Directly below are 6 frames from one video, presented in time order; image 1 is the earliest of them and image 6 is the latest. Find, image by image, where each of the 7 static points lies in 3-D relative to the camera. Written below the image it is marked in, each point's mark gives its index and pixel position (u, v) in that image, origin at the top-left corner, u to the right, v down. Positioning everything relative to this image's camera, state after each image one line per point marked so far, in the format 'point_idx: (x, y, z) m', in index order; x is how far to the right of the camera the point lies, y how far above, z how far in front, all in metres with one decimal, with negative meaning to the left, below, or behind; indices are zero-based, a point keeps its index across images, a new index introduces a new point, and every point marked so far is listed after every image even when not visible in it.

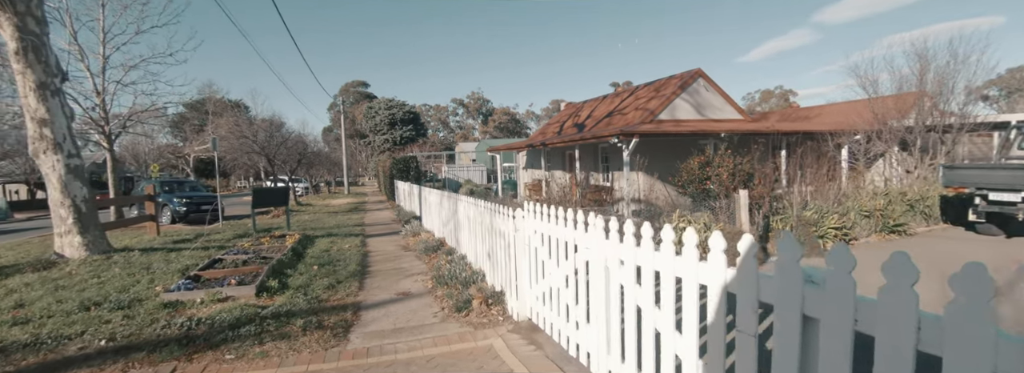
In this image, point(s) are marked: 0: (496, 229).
0: (-0.2, -0.5, +4.9) m
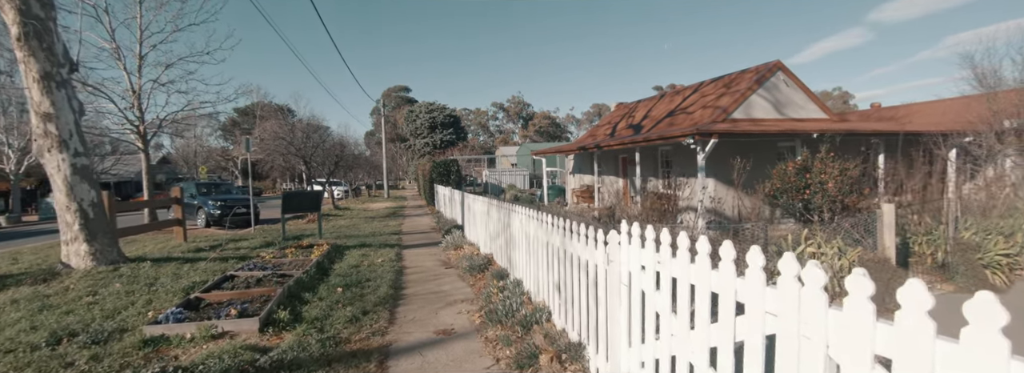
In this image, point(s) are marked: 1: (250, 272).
0: (+0.5, -0.6, +3.6) m
1: (-3.7, -1.2, +6.2) m
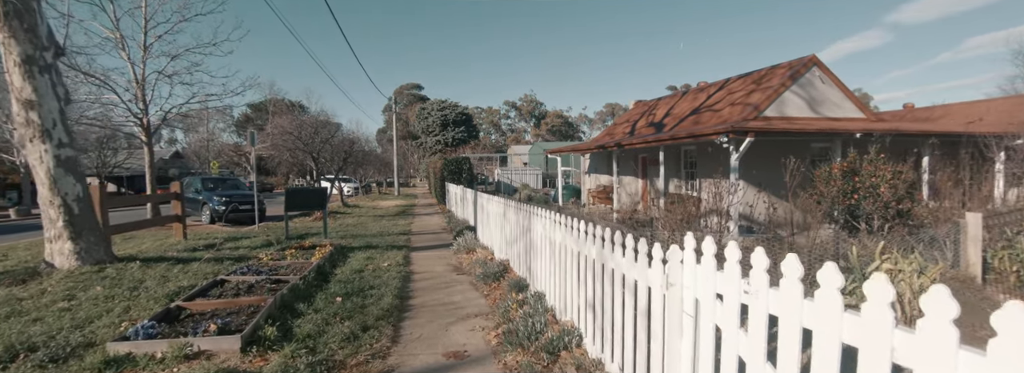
0: (+0.6, -0.6, +2.9) m
1: (-3.5, -1.1, +5.7) m
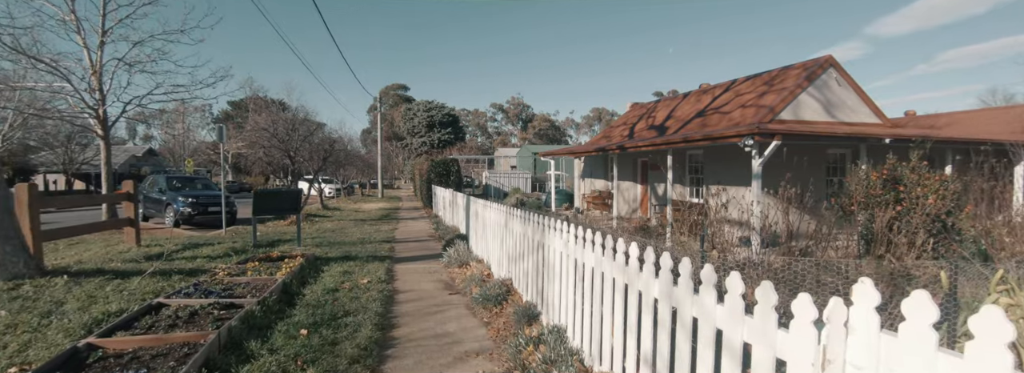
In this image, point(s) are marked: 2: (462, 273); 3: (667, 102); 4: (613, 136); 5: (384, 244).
0: (+0.8, -0.6, +2.0) m
1: (-3.4, -1.2, +4.6) m
2: (-0.7, -1.2, +6.3) m
3: (+5.4, +3.0, +15.5) m
4: (+3.5, +1.8, +15.6) m
5: (-2.7, -1.2, +9.4) m
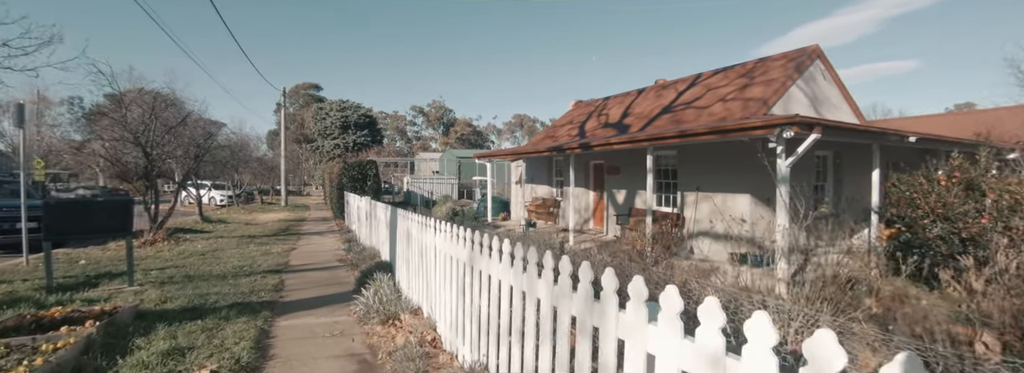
0: (+1.2, -0.6, -0.1) m
1: (-3.4, -1.2, +1.7) m
2: (-1.1, -1.3, +3.9) m
3: (+3.4, +2.8, +14.0) m
4: (+1.5, +1.6, +13.8) m
5: (-3.6, -1.3, +6.5) m
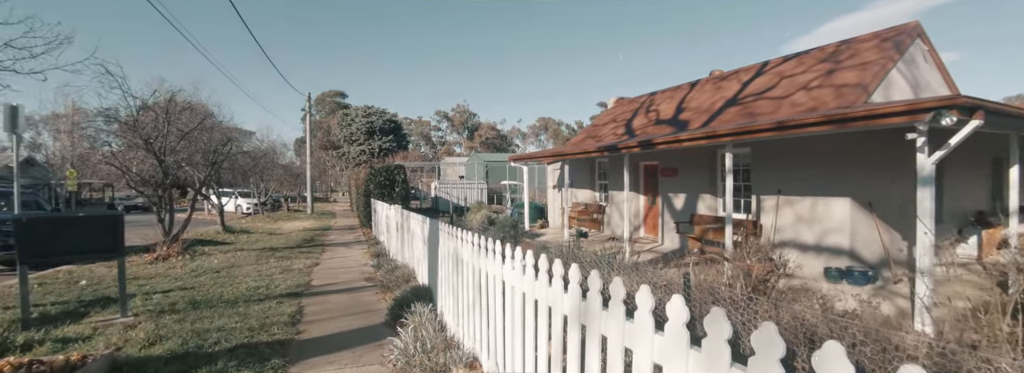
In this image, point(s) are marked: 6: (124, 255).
0: (+1.6, -0.6, -1.3) m
1: (-2.9, -1.3, +0.7) m
2: (-0.4, -1.4, +2.8) m
3: (+4.5, +2.7, +12.7) m
4: (+2.6, +1.5, +12.5) m
5: (-2.8, -1.5, +5.5) m
6: (-4.6, -0.8, +5.3) m
